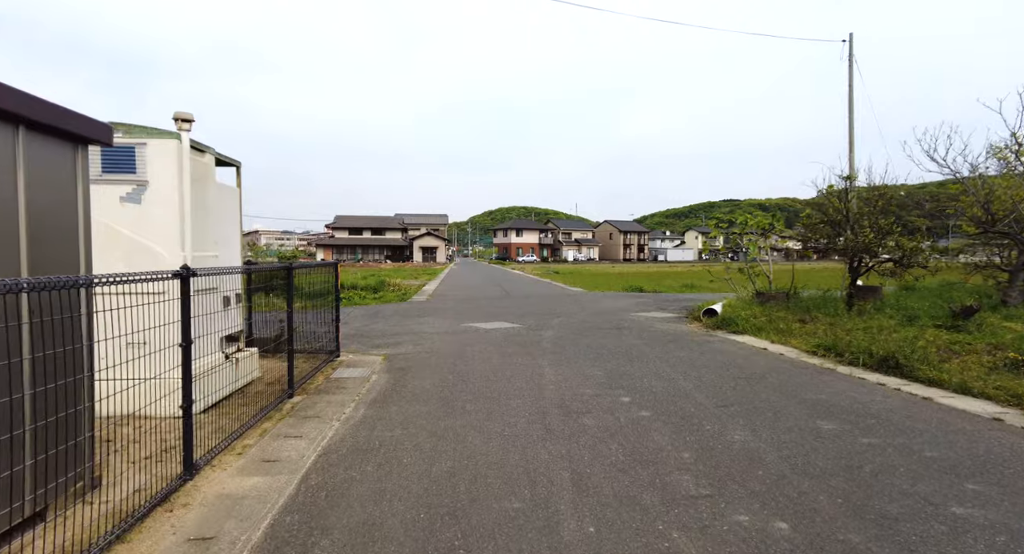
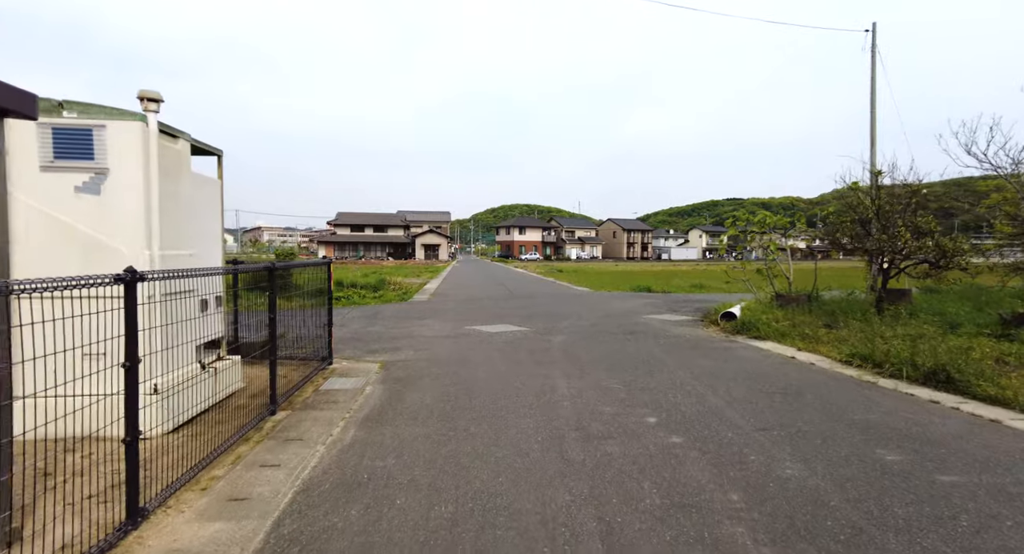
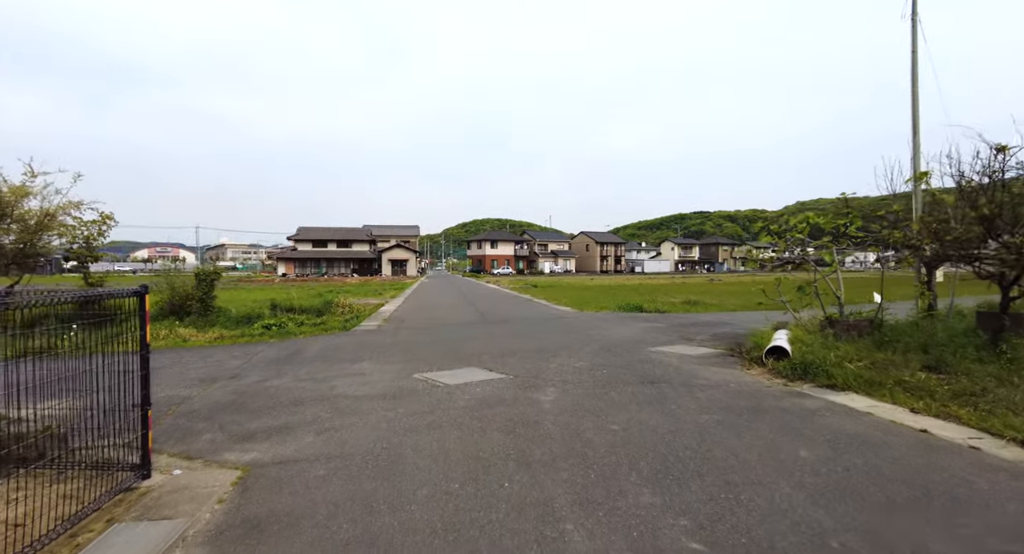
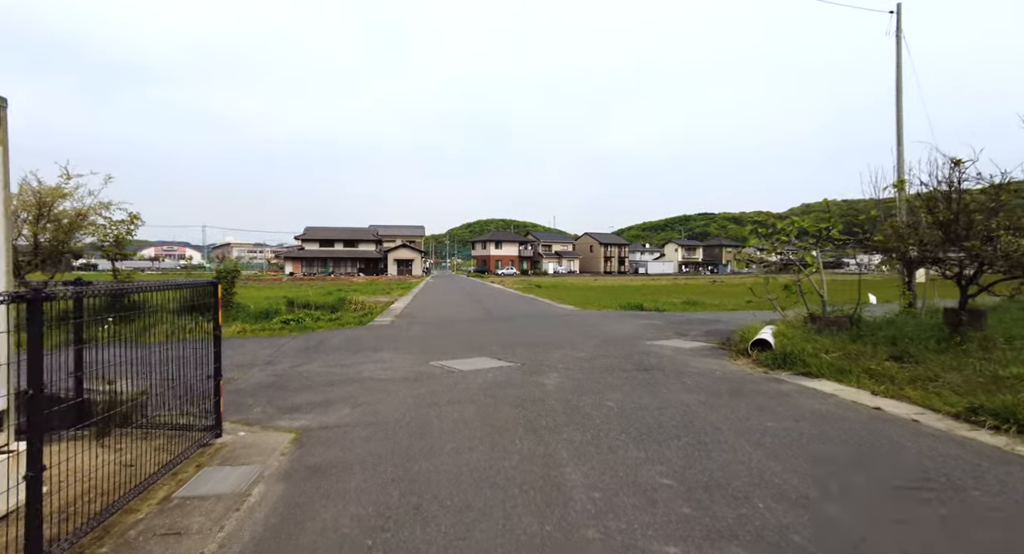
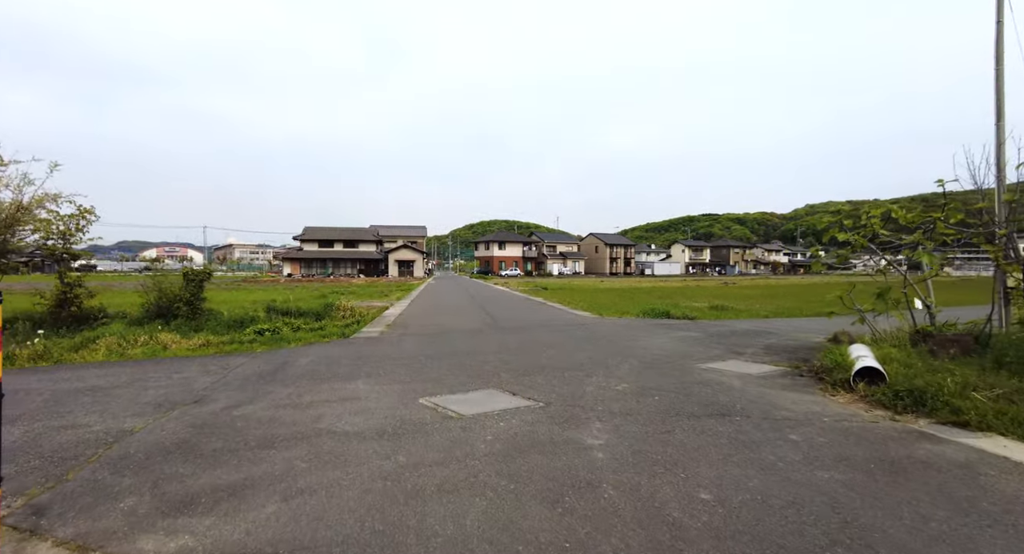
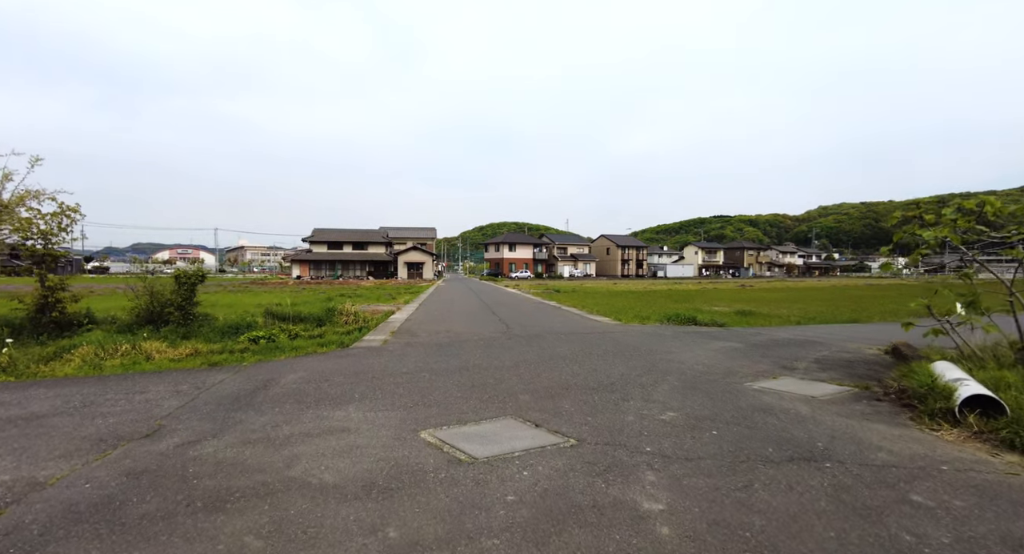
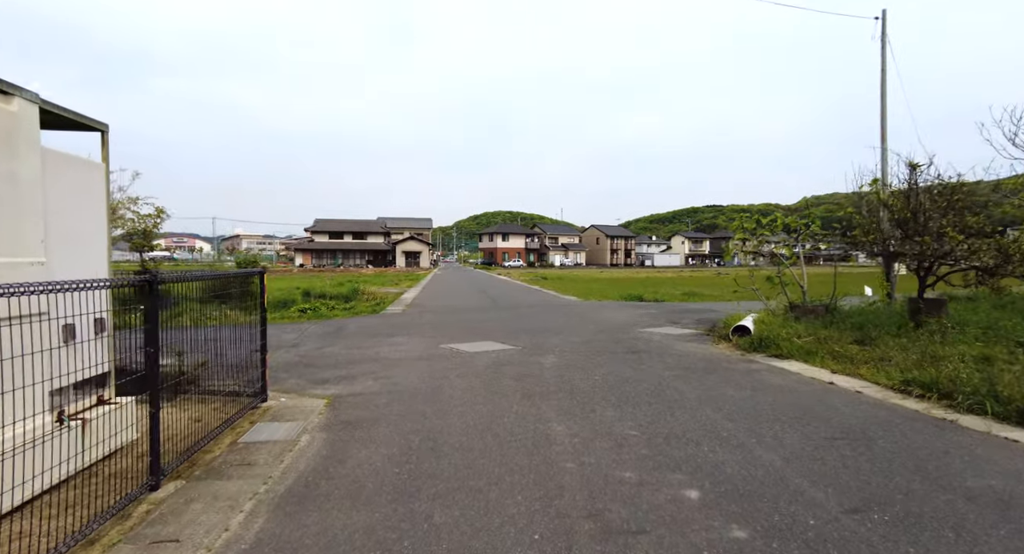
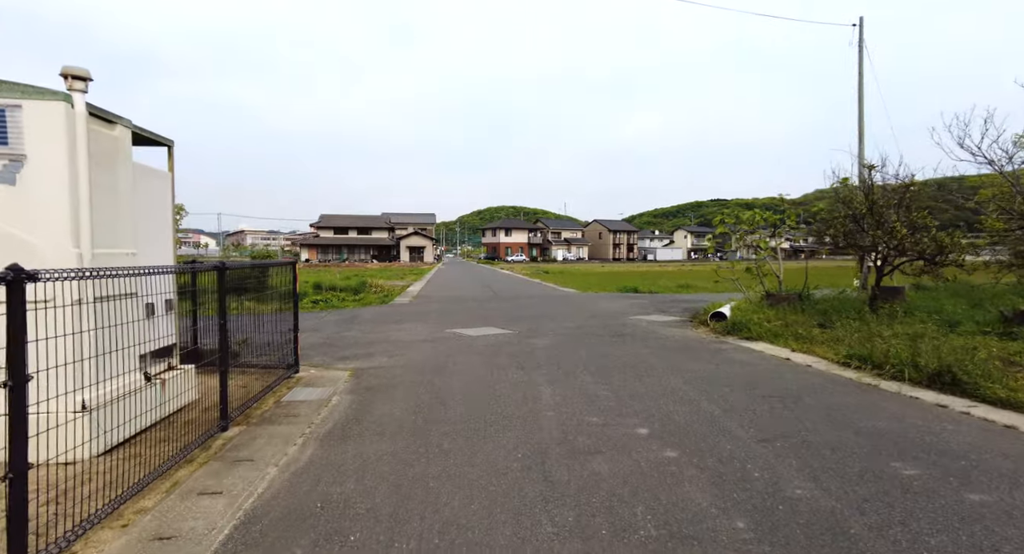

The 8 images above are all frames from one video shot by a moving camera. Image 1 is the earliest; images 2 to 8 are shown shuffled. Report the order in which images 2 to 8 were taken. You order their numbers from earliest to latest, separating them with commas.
2, 8, 7, 4, 3, 5, 6
